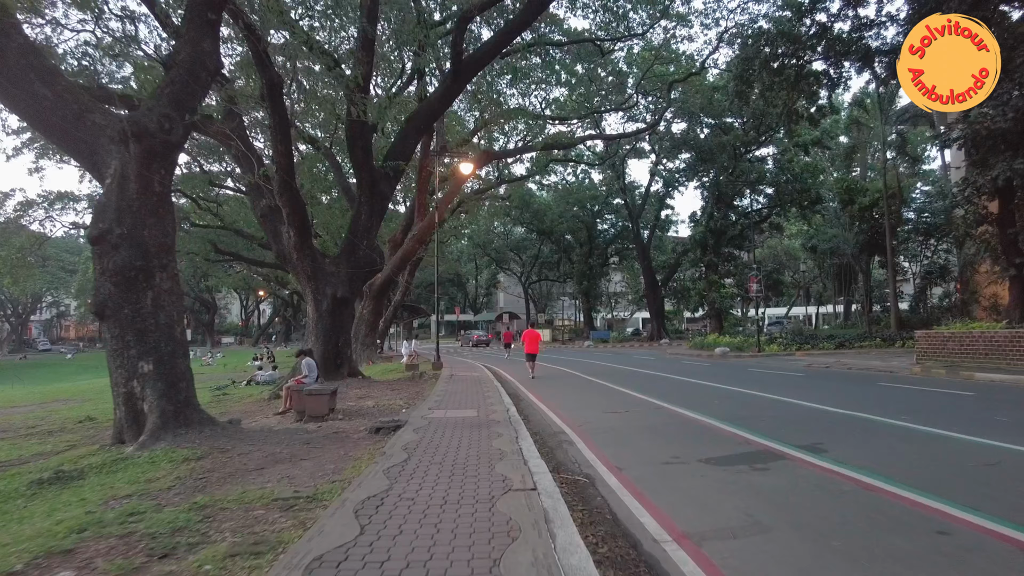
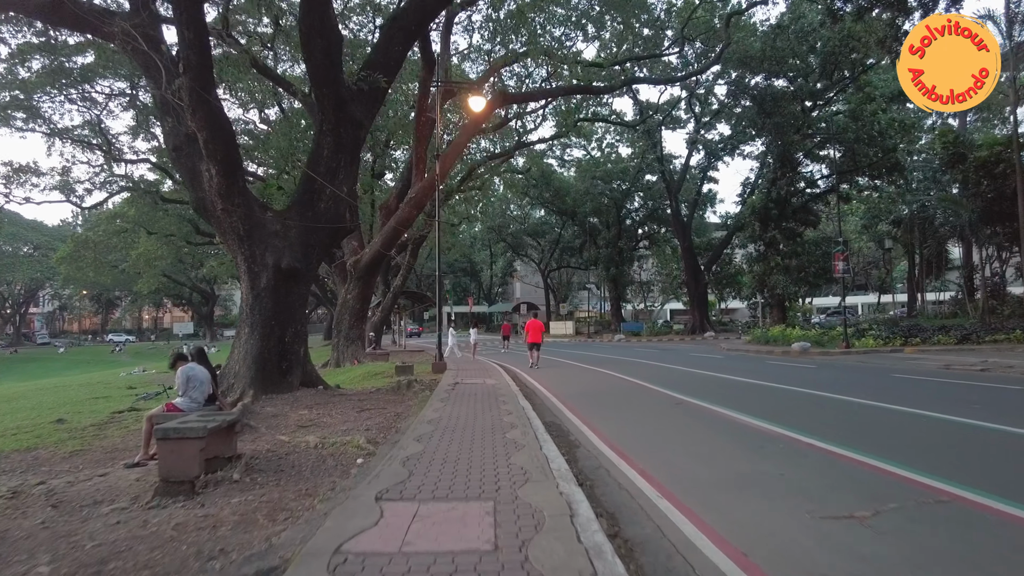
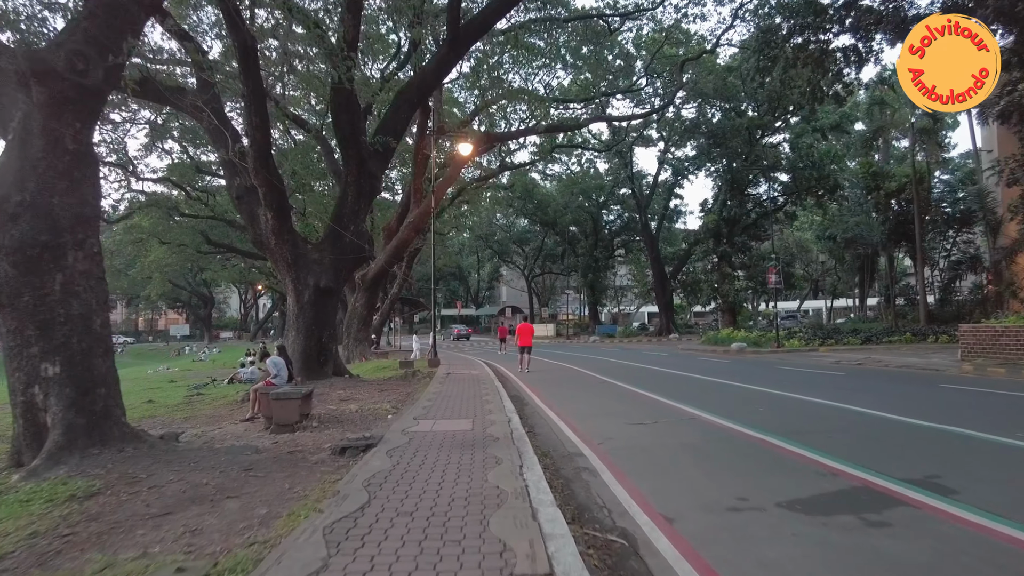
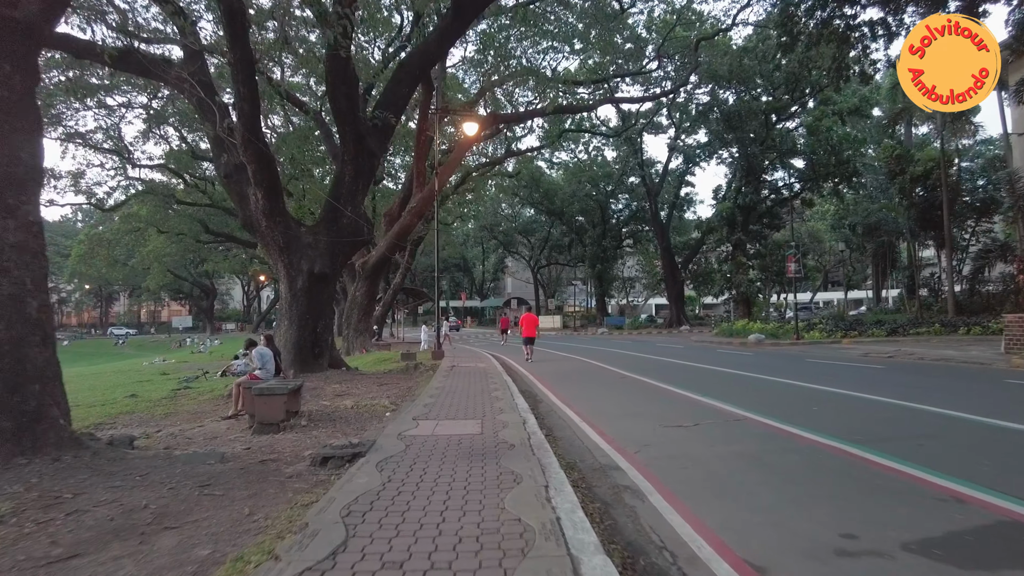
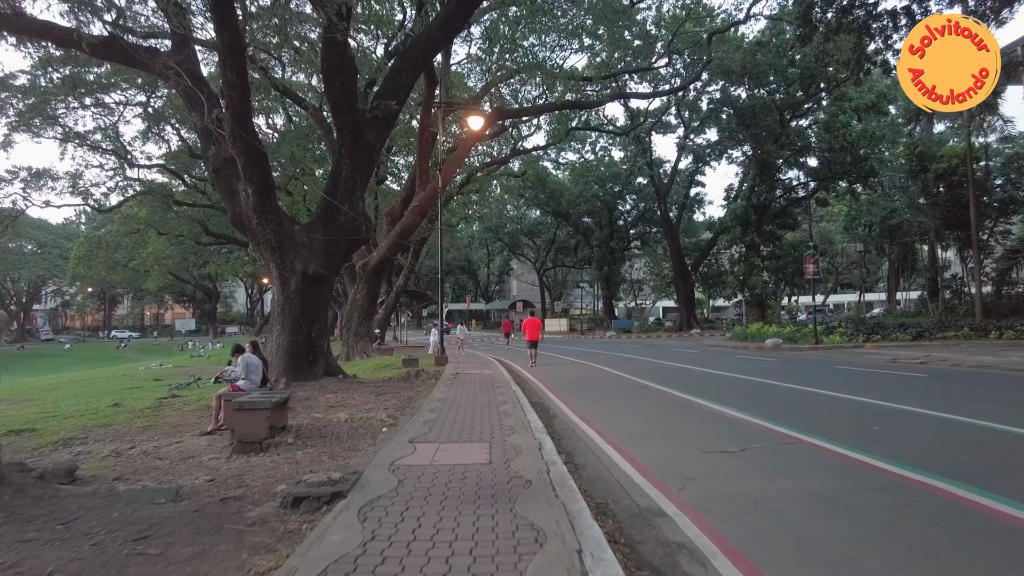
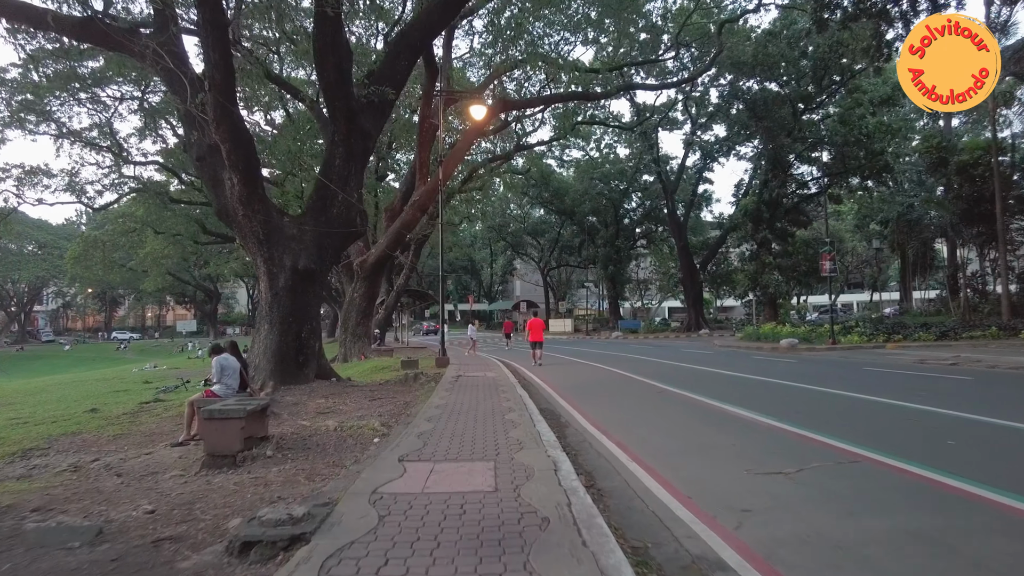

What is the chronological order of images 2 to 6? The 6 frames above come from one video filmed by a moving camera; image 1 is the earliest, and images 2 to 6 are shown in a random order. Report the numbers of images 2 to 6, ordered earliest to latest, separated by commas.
3, 4, 5, 6, 2
